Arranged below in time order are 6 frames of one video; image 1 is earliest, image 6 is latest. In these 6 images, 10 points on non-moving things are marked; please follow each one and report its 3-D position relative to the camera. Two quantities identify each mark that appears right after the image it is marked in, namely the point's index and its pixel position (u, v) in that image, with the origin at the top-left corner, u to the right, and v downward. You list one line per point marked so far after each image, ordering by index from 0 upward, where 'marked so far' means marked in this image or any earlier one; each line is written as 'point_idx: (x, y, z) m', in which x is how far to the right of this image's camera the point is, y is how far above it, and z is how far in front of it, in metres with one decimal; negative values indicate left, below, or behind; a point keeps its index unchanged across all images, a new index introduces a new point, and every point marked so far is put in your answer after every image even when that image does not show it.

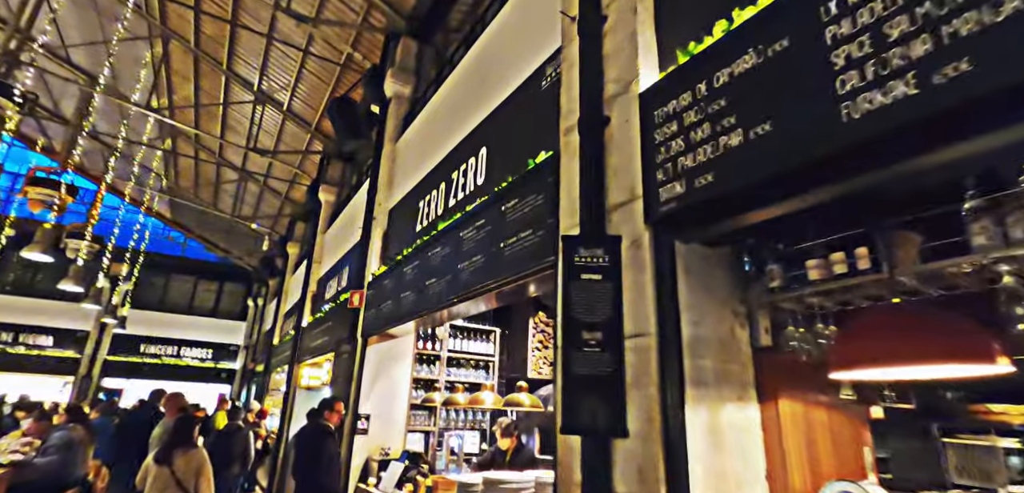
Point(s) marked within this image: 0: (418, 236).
0: (-0.9, +0.1, +4.6) m
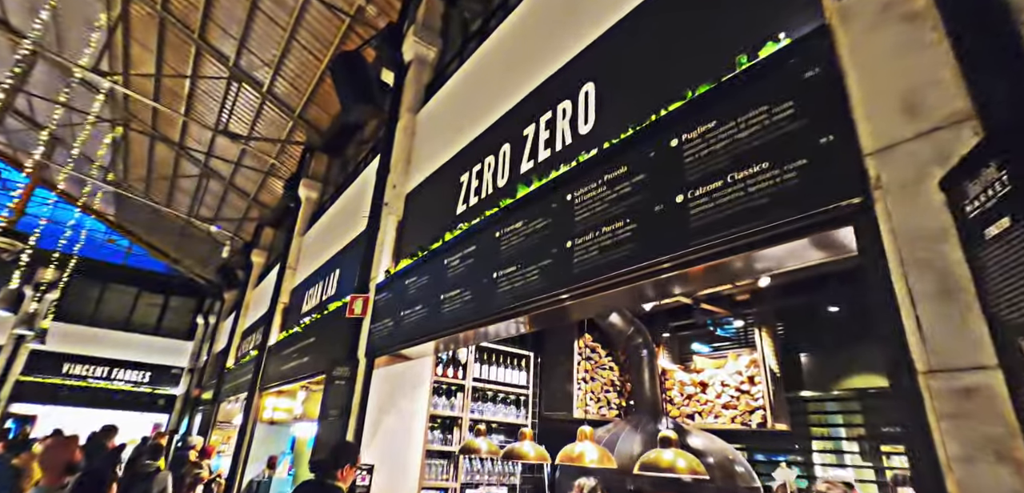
0: (-0.3, +0.2, +3.4) m
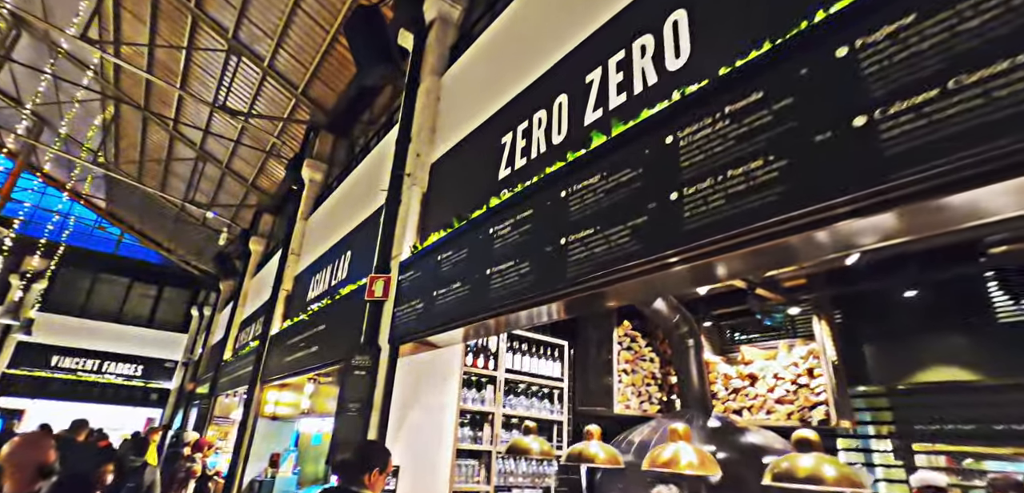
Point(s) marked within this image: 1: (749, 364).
0: (0.0, +0.4, +2.9) m
1: (+2.2, -1.1, +4.6) m
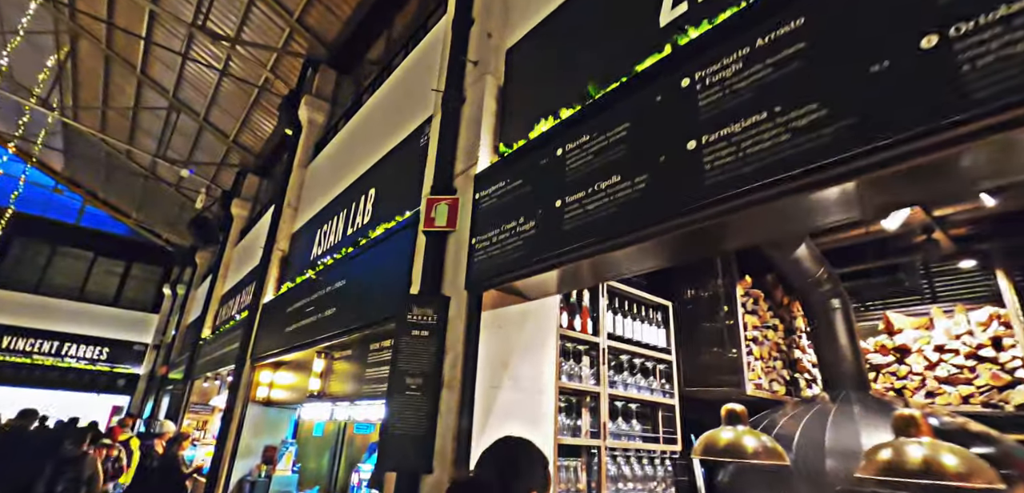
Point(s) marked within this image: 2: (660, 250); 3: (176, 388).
0: (+0.6, +0.8, +1.8) m
1: (+2.8, -0.6, +3.6) m
2: (+0.5, 0.0, +1.7) m
3: (-6.1, -2.6, +9.0) m
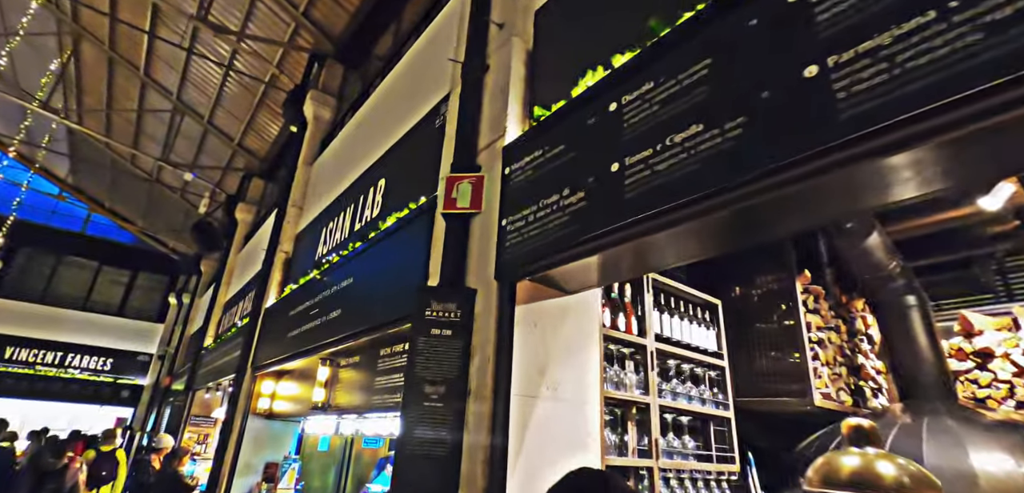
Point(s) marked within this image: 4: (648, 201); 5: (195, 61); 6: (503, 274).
0: (+0.8, +0.9, +1.4) m
1: (+3.0, -0.6, +3.2) m
2: (+0.6, +0.1, +1.3) m
3: (-5.8, -2.7, +8.7) m
4: (+0.4, +0.1, +1.5) m
5: (-4.8, +2.8, +7.6) m
6: (0.0, -0.1, +1.9) m
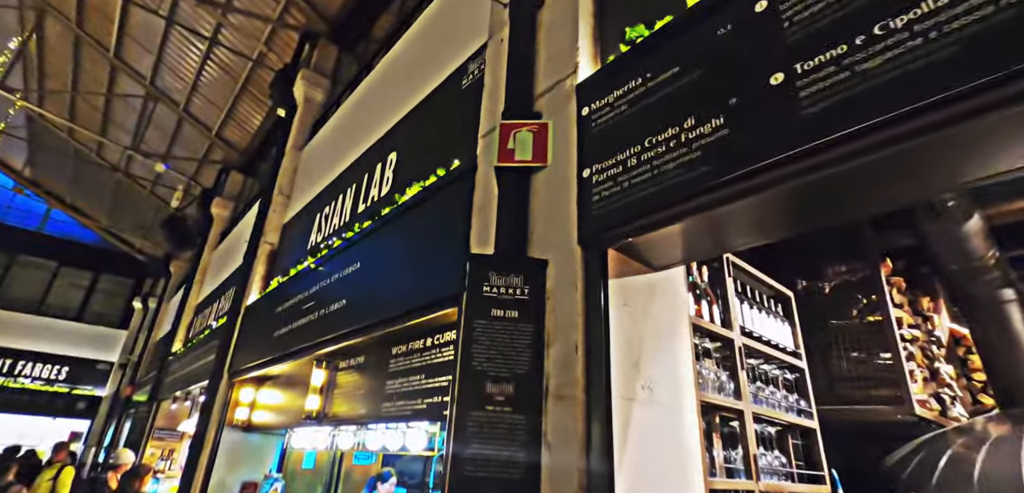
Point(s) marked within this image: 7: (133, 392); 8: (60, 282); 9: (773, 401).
0: (+1.1, +1.0, +1.0) m
1: (+3.2, -0.5, +2.9) m
2: (+0.9, +0.2, +0.9) m
3: (-5.9, -2.6, +7.9) m
4: (+0.7, +0.3, +1.0) m
5: (-4.8, +2.9, +7.0) m
6: (+0.2, 0.0, +1.5) m
7: (-7.3, -2.7, +9.5) m
8: (-10.7, -0.7, +11.6) m
9: (+1.1, -0.7, +2.2) m
